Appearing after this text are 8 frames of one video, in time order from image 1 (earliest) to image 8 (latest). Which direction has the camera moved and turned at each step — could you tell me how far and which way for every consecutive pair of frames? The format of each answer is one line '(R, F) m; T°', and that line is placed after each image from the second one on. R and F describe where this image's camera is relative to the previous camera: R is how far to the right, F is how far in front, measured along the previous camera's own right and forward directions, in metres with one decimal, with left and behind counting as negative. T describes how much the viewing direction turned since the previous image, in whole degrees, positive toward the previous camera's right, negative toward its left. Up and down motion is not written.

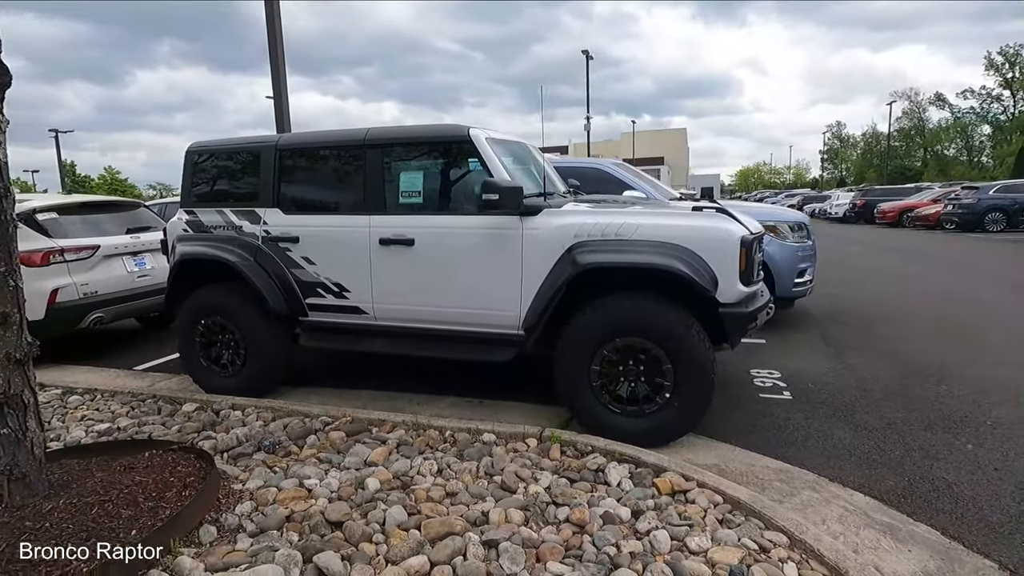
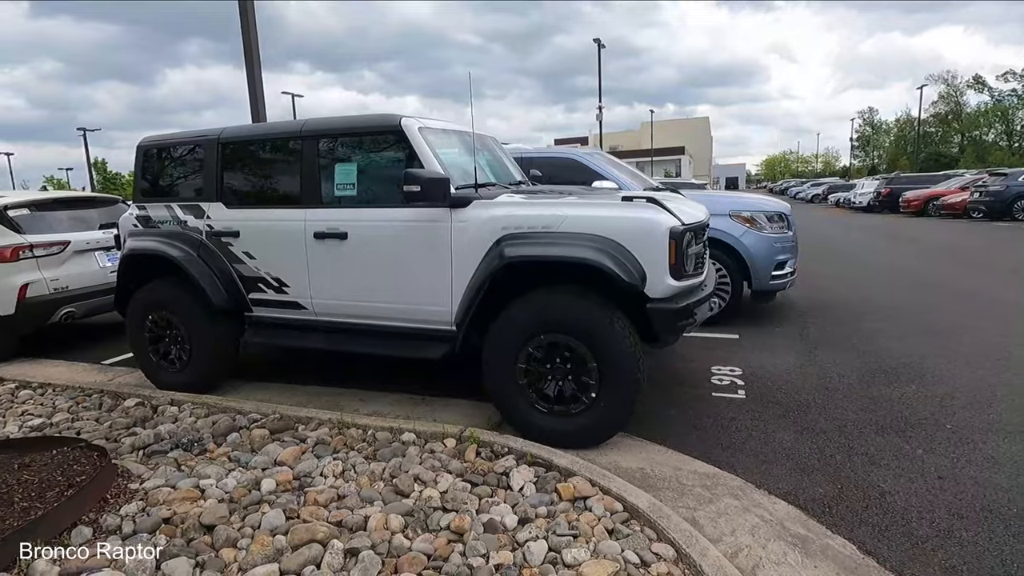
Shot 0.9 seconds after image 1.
(+0.7, +0.2) m; -3°
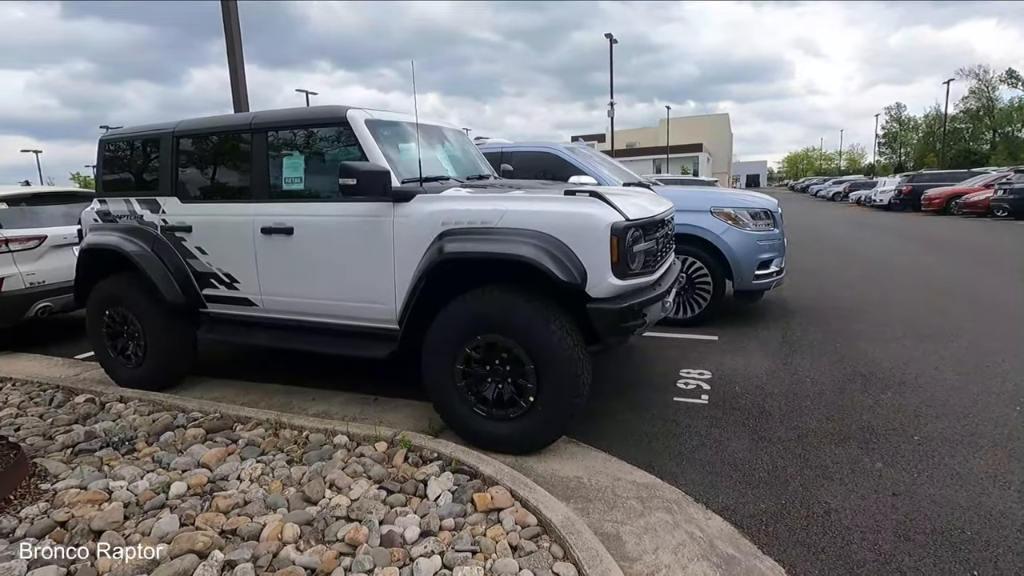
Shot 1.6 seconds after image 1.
(+0.5, +0.2) m; -2°
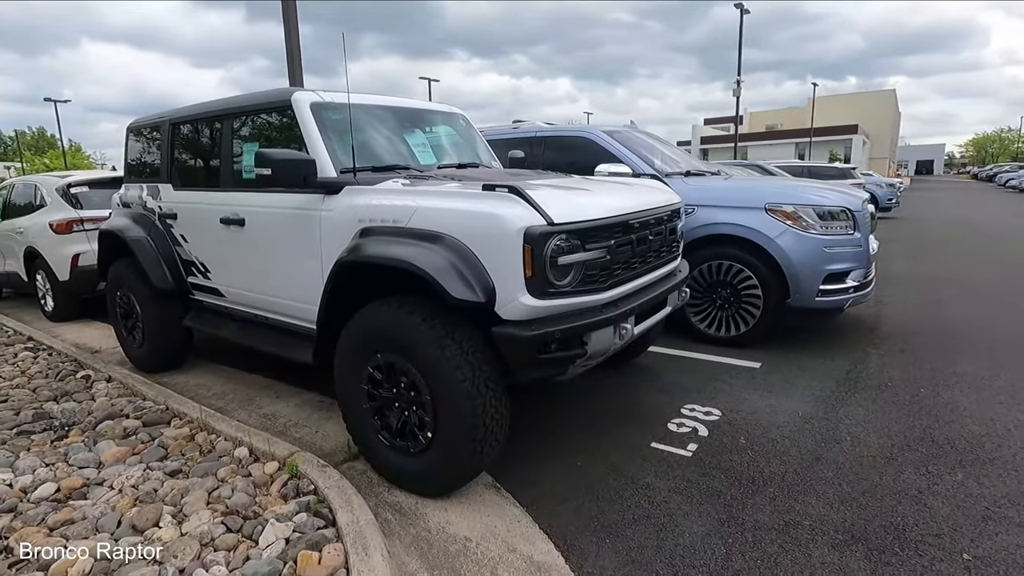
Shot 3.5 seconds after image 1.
(+1.1, +0.7) m; -13°
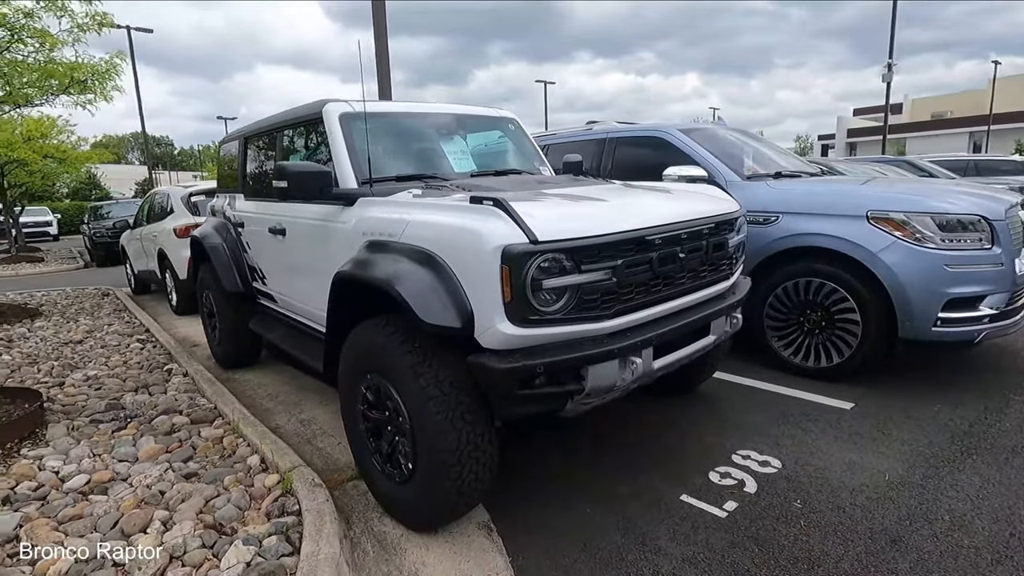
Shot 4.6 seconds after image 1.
(+0.6, +0.3) m; -13°
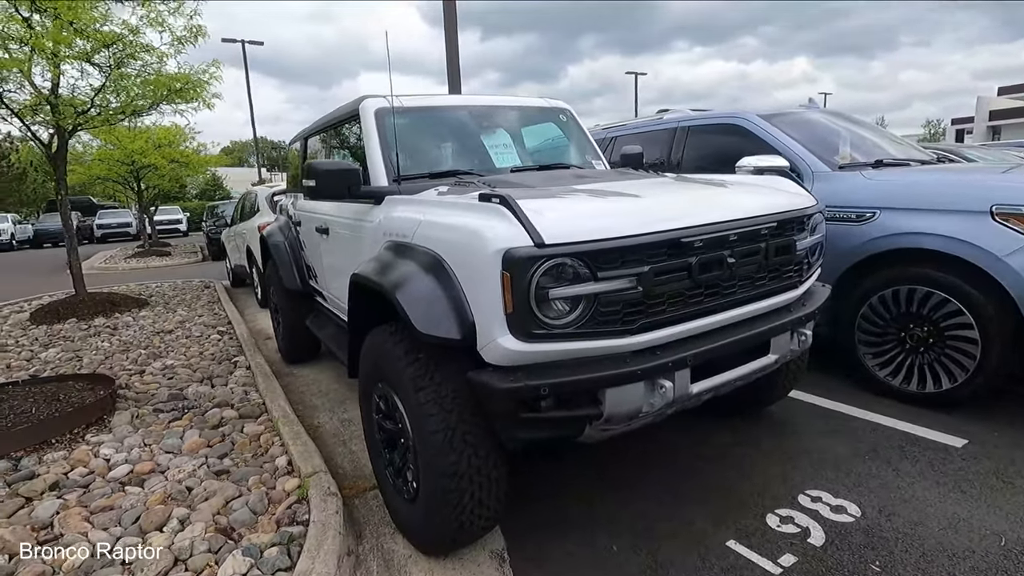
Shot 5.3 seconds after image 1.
(+0.3, +0.3) m; -9°
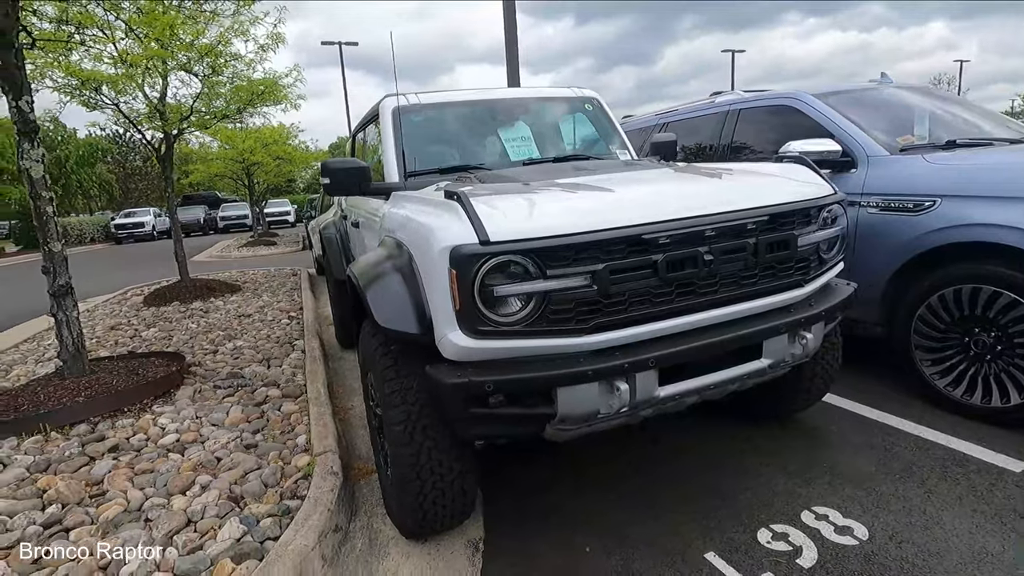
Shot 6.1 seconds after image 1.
(+0.5, 0.0) m; -10°
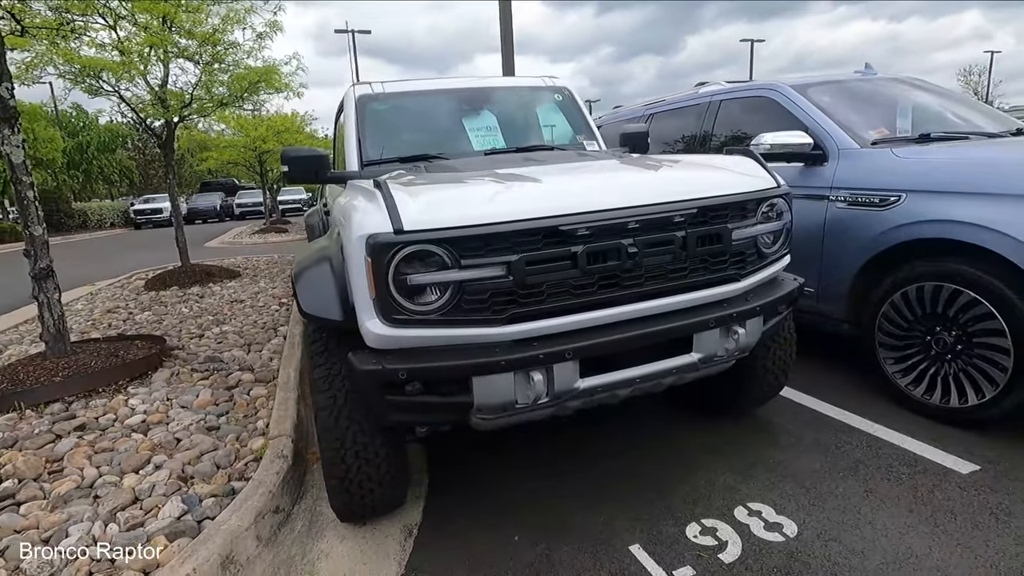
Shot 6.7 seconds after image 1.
(+0.4, 0.0) m; -2°
